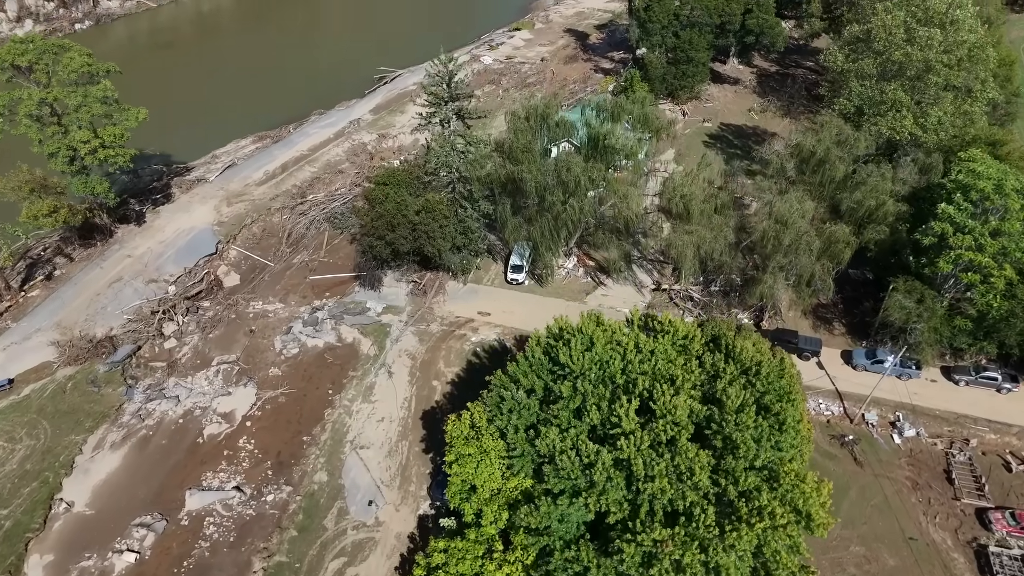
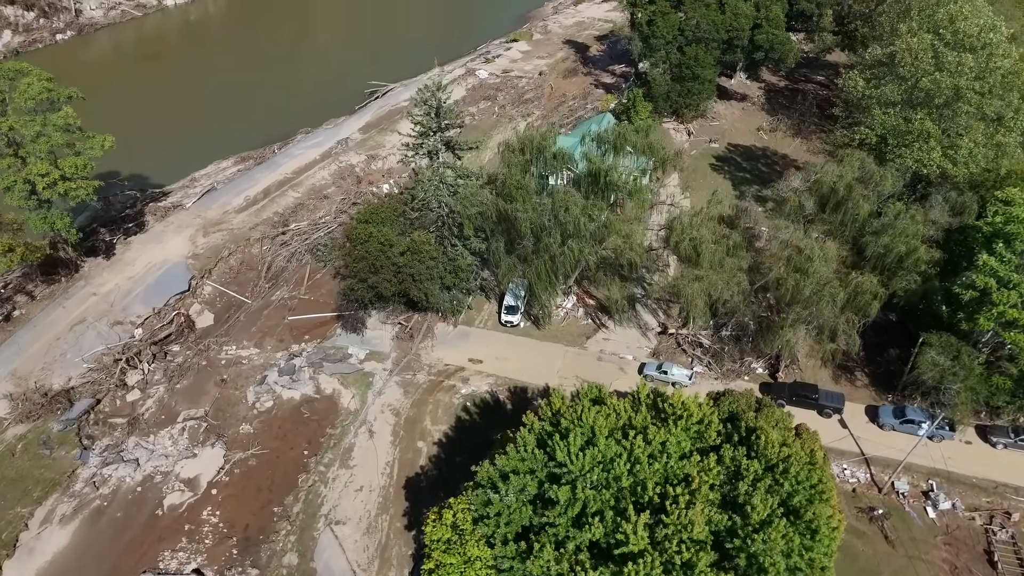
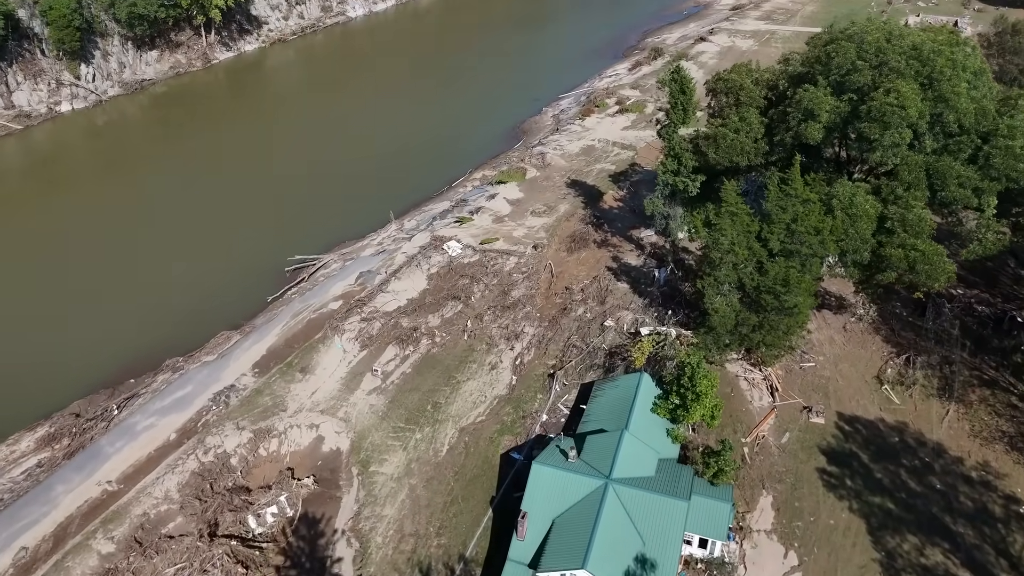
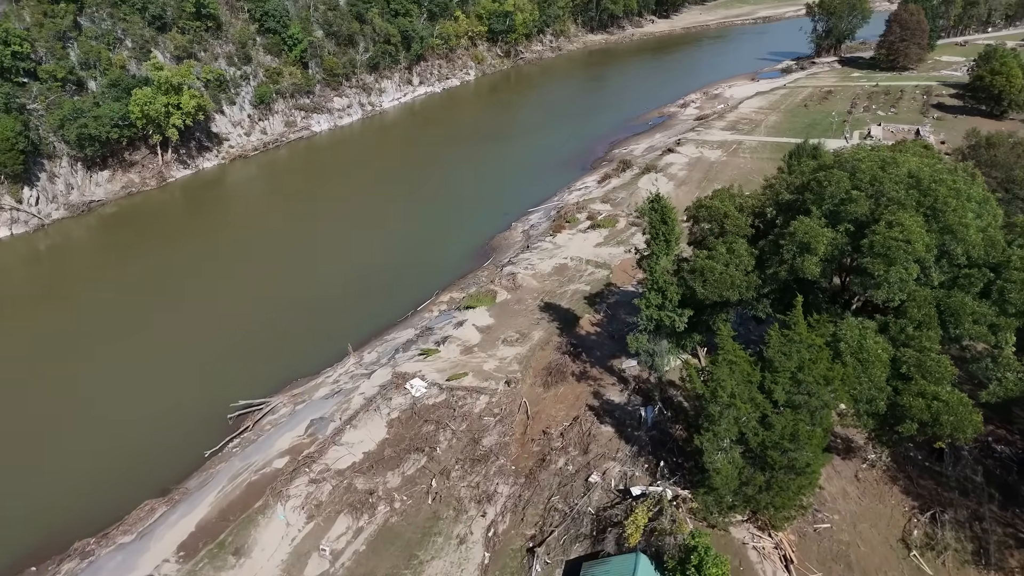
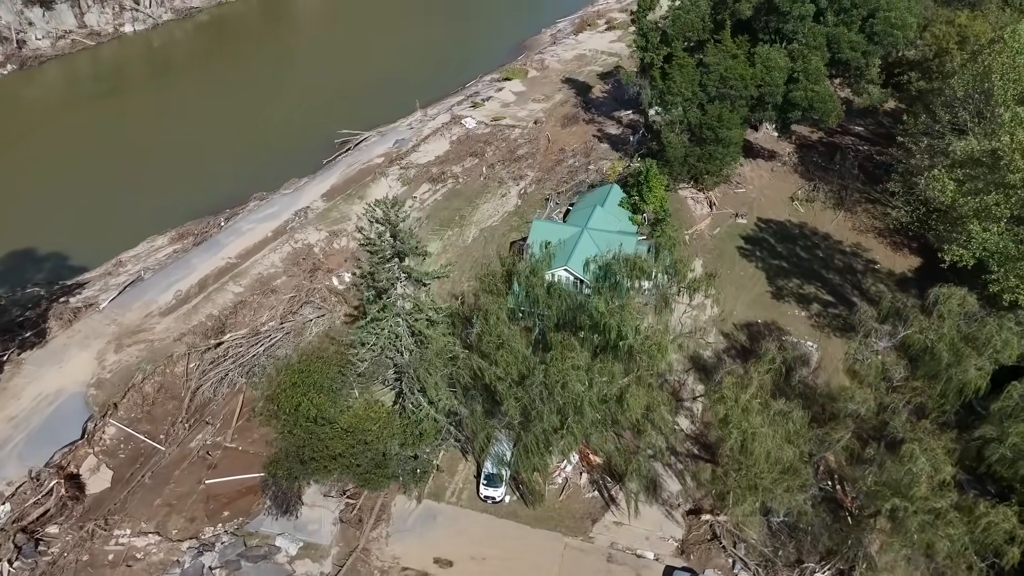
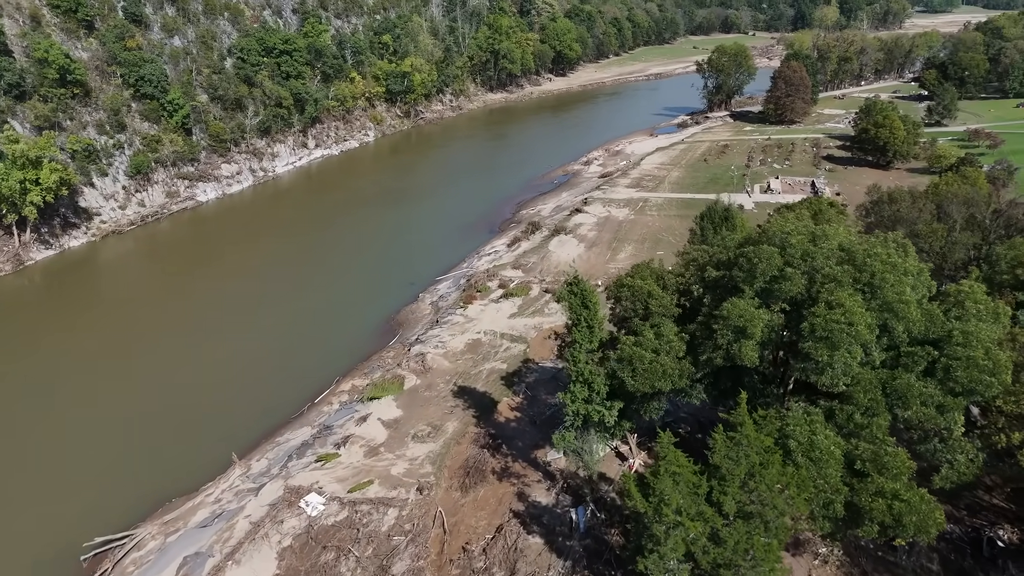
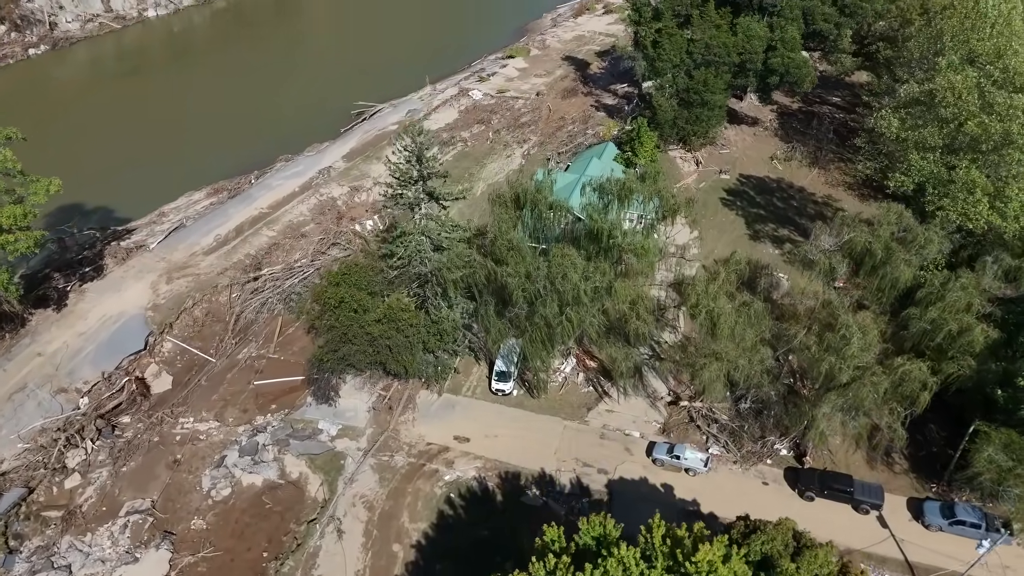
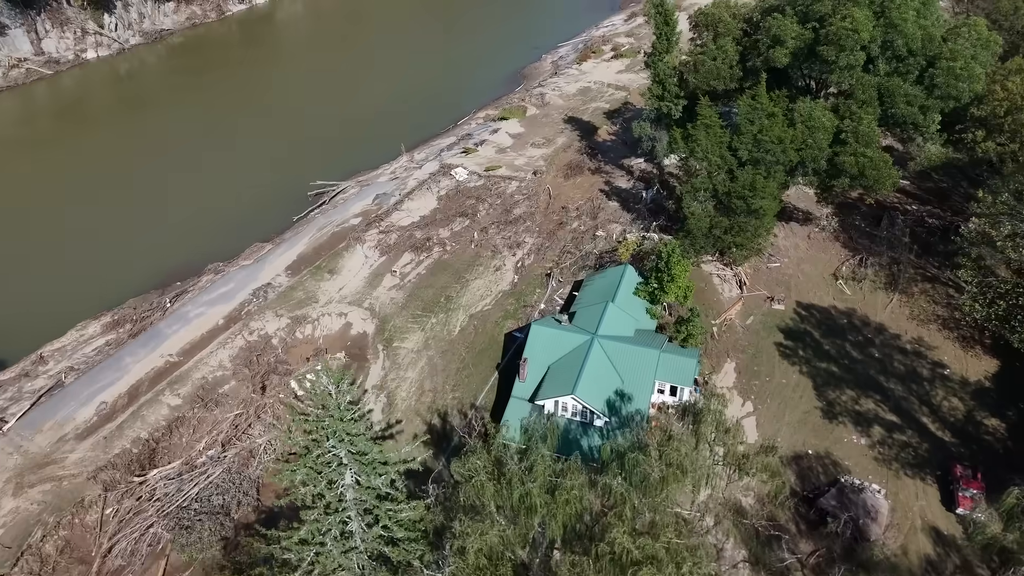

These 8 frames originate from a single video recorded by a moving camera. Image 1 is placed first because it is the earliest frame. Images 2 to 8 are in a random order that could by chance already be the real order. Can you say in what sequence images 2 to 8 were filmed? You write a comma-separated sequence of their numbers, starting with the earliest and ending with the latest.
2, 7, 5, 8, 3, 4, 6
